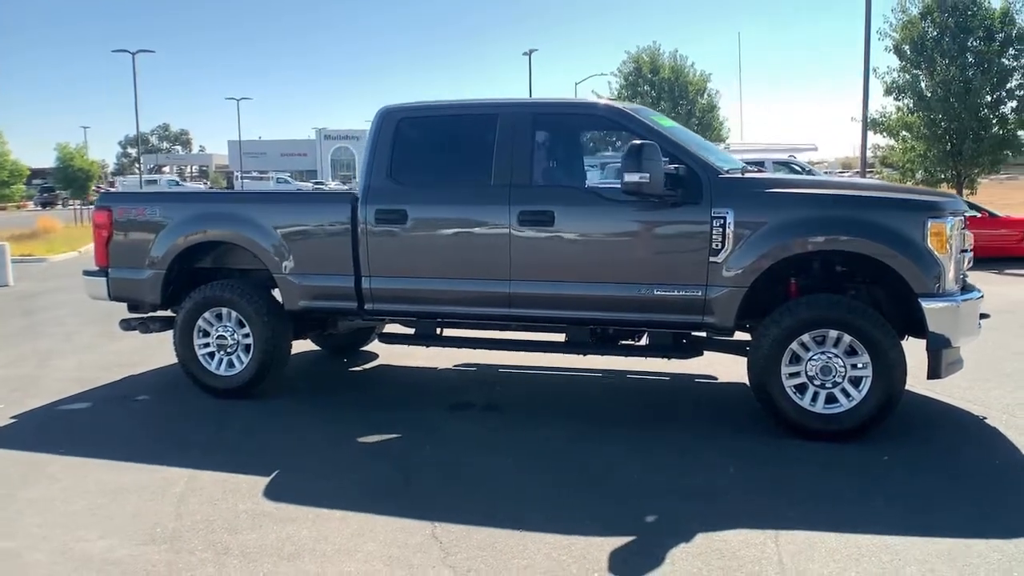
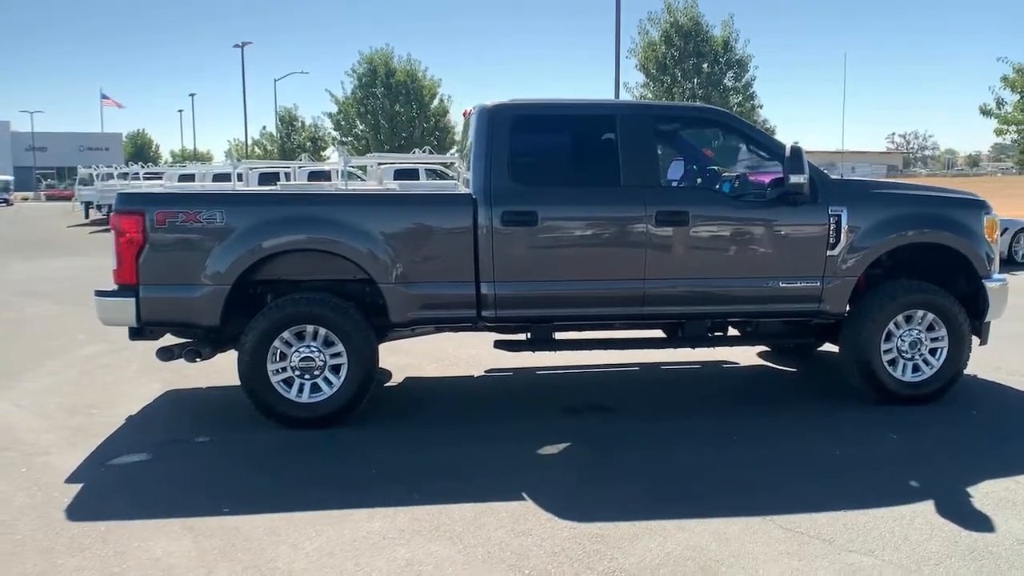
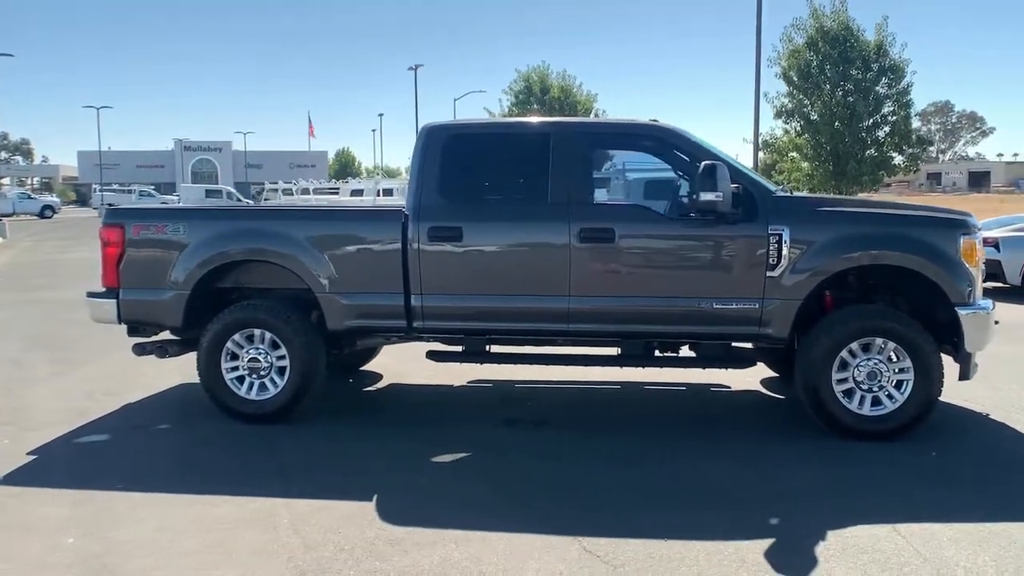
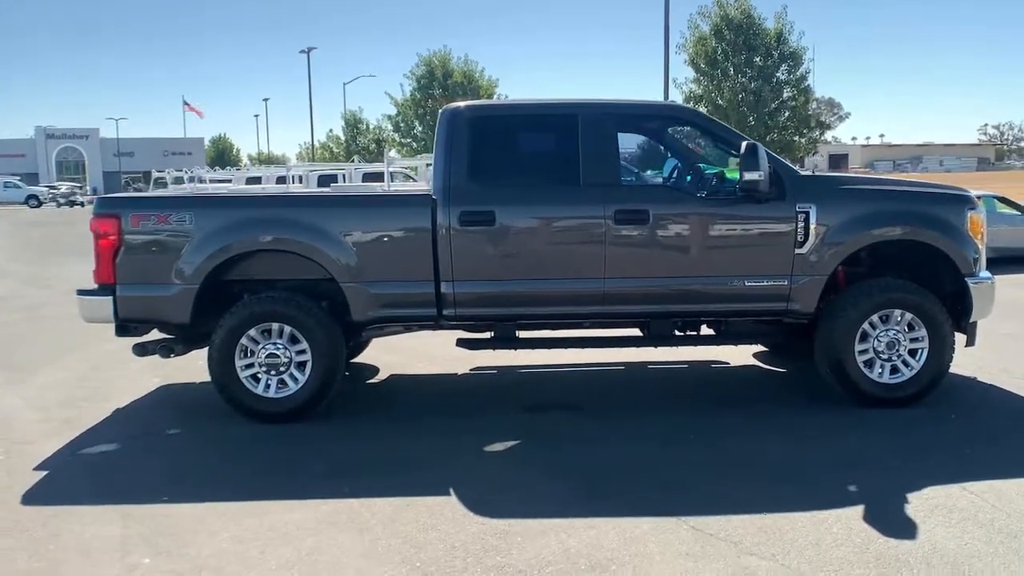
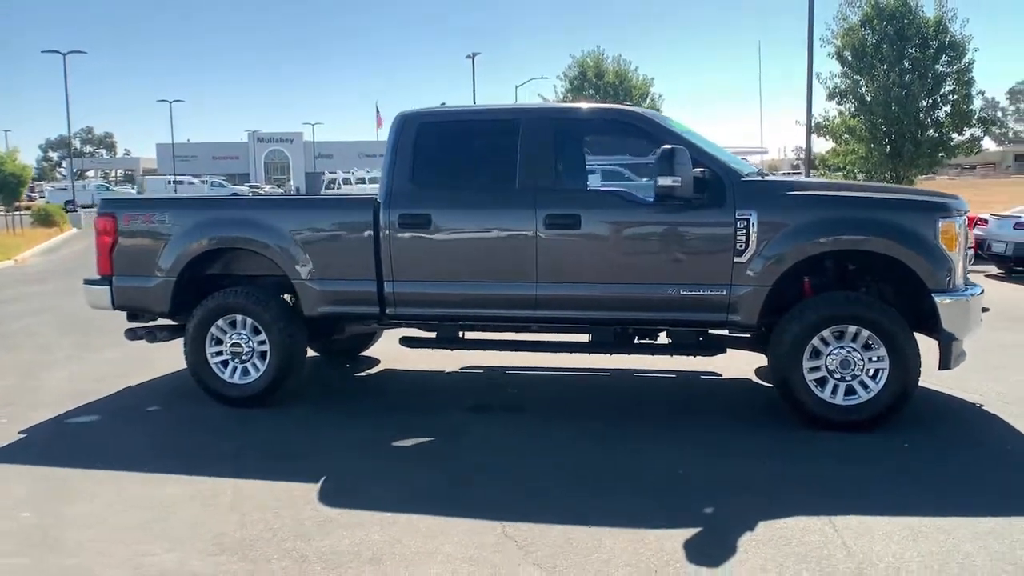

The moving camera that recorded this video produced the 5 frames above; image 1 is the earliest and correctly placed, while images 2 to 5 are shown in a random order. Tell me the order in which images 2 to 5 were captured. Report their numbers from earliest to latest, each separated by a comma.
5, 3, 4, 2
